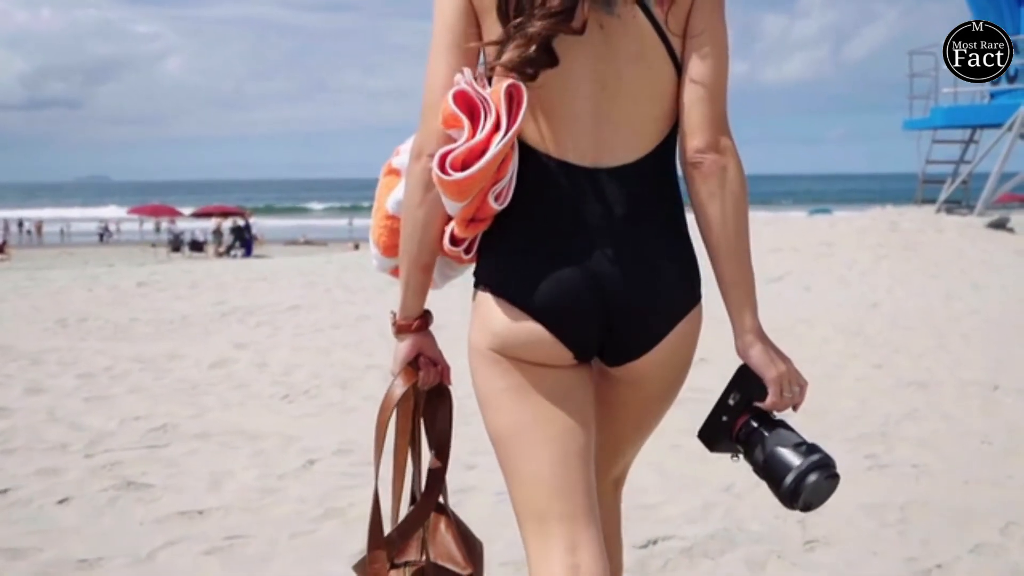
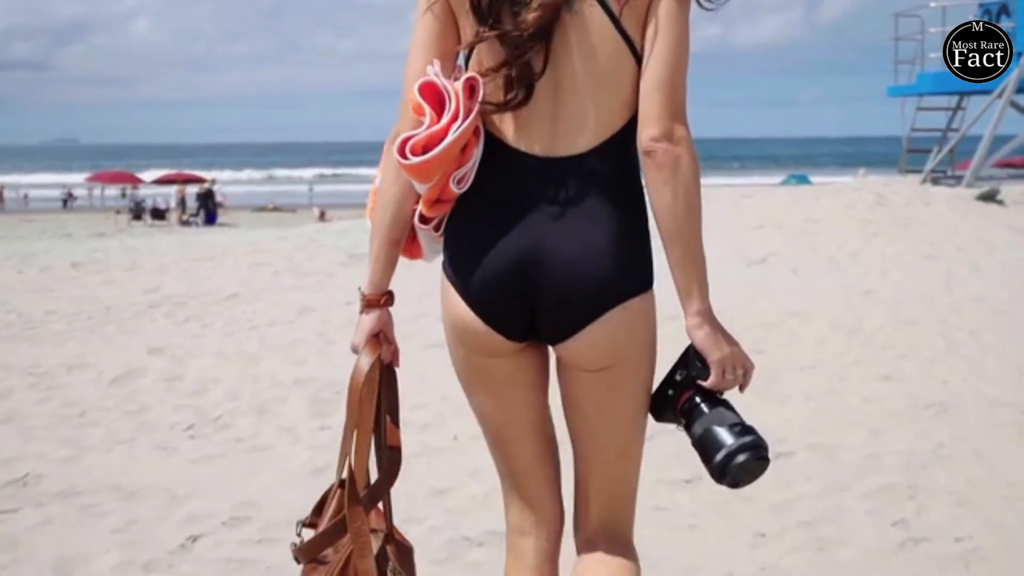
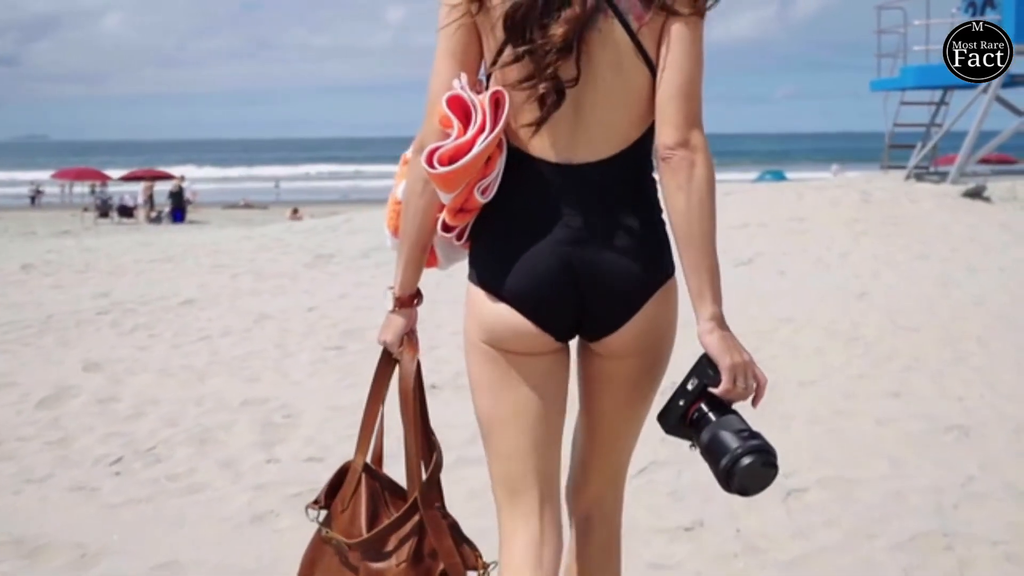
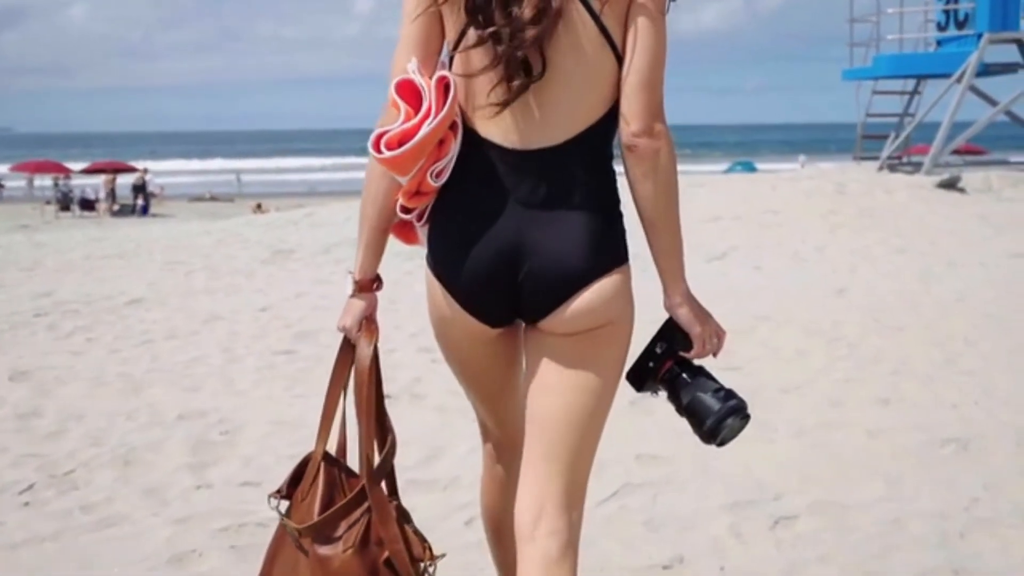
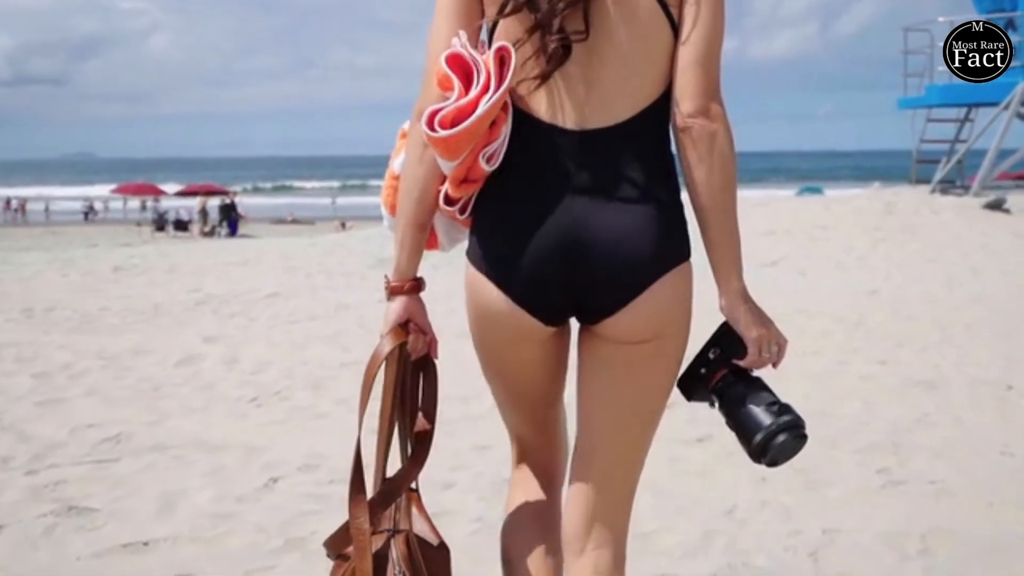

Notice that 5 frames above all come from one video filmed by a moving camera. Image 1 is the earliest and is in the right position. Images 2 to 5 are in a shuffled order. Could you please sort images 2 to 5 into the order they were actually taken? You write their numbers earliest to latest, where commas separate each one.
5, 2, 3, 4
